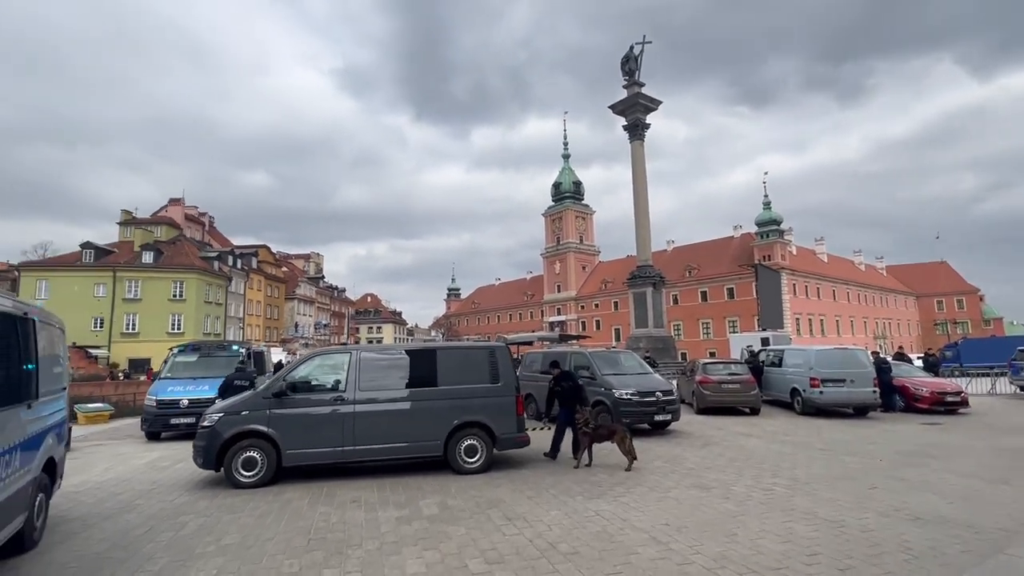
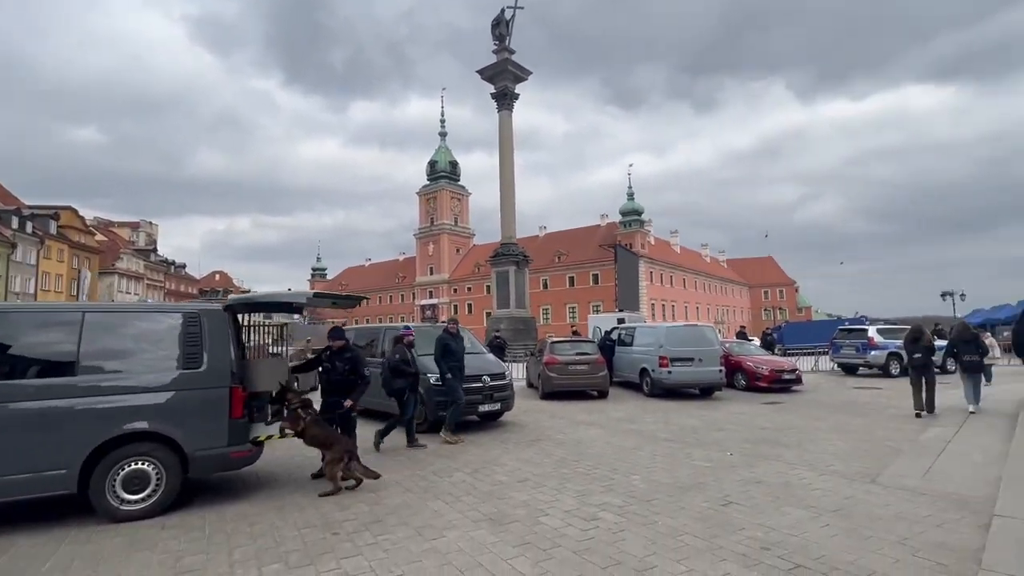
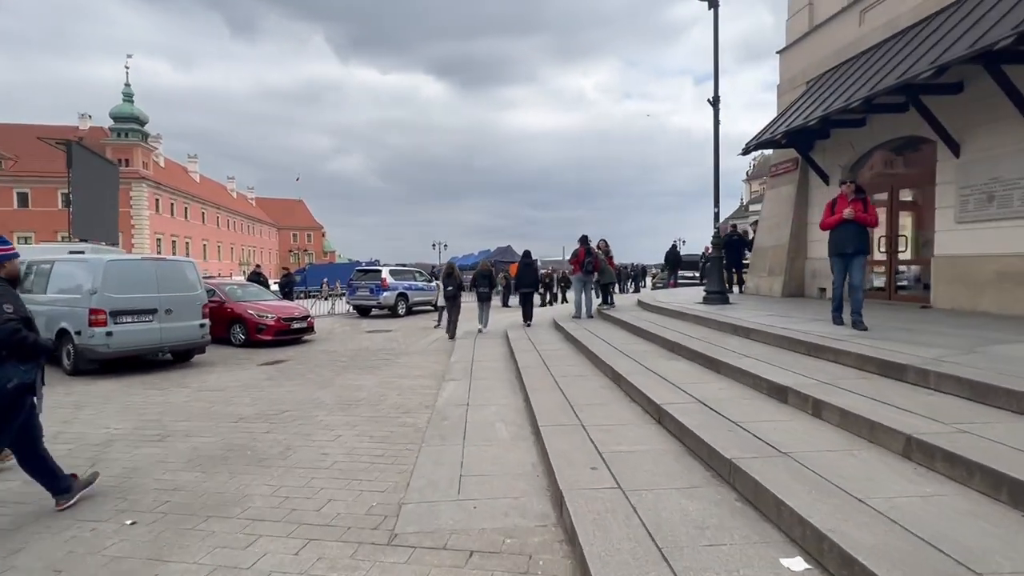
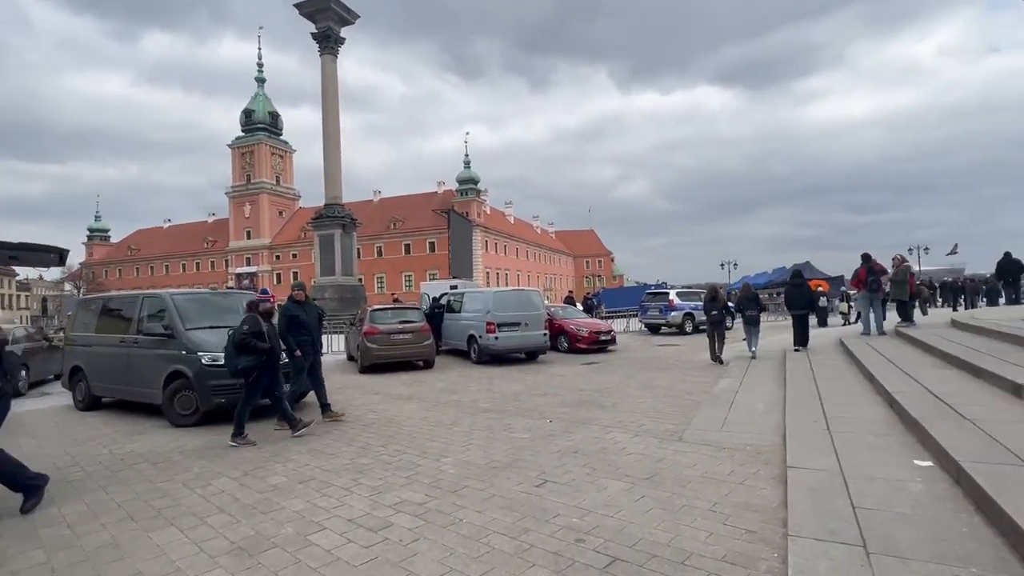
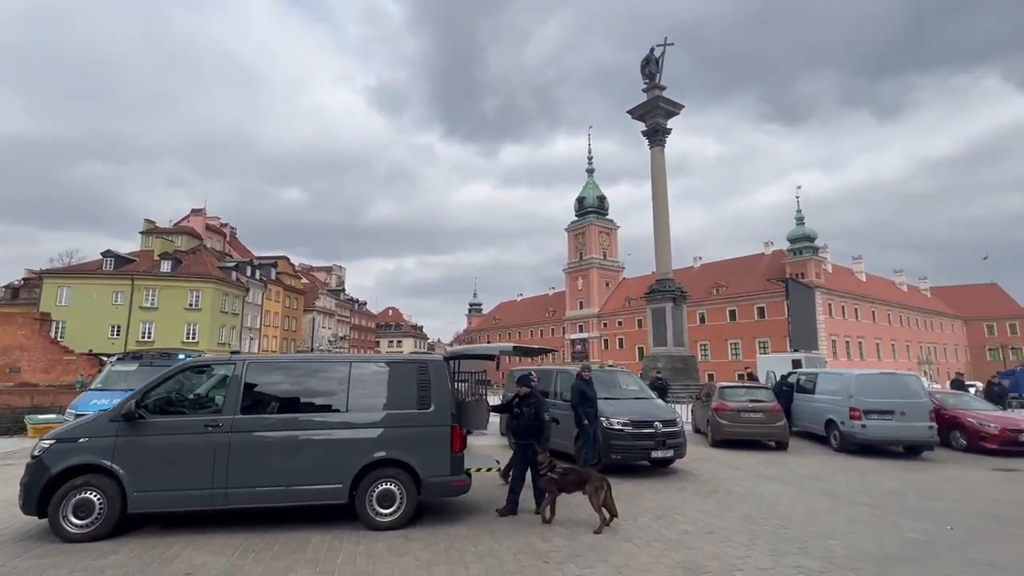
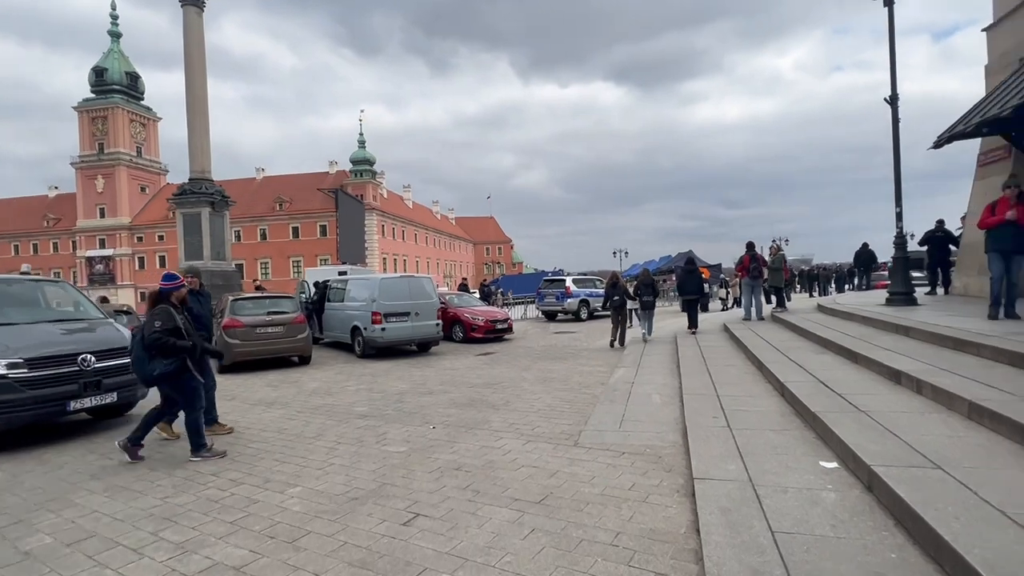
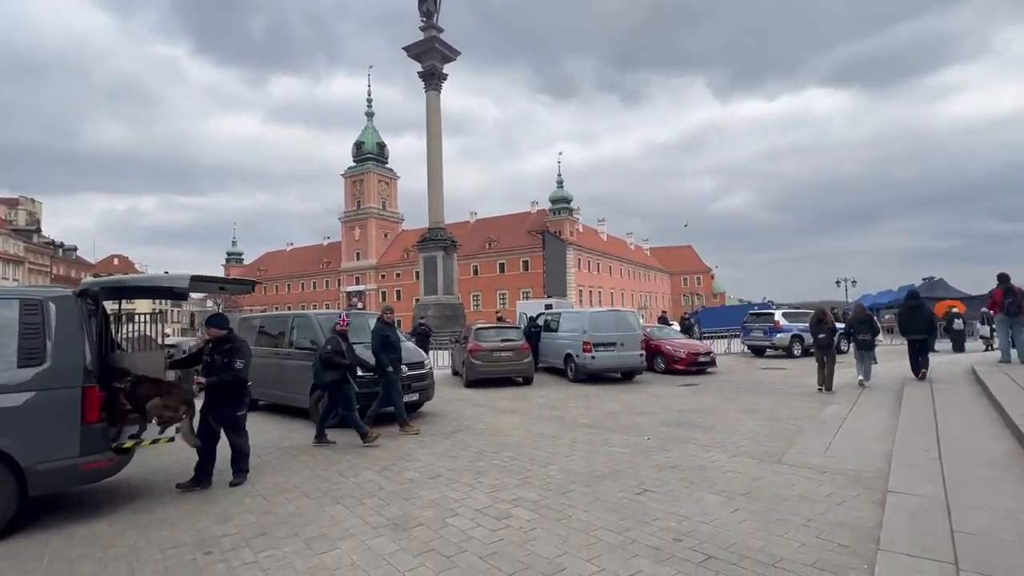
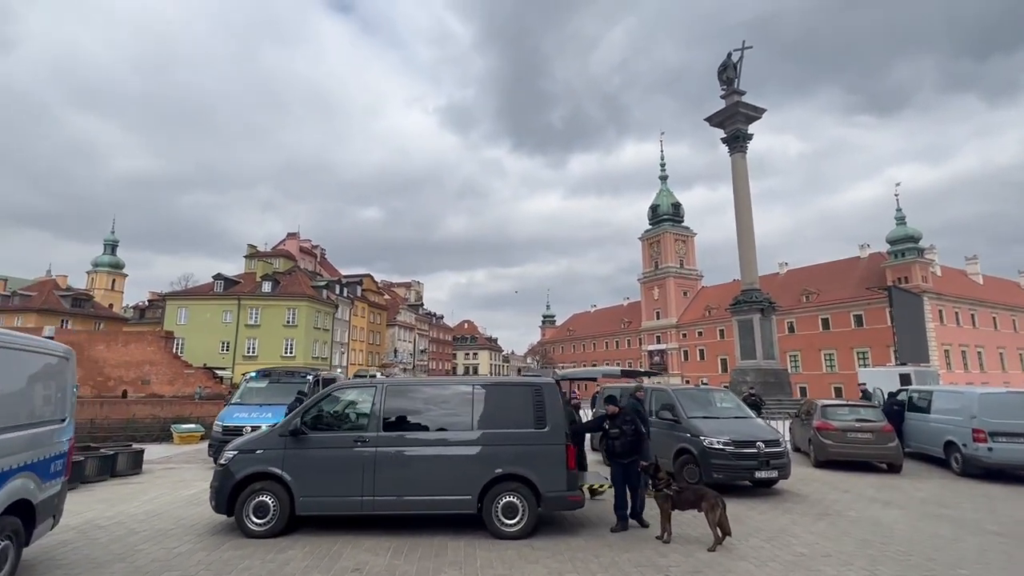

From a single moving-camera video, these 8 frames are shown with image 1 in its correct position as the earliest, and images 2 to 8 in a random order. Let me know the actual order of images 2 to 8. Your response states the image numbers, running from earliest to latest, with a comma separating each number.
8, 5, 2, 7, 4, 6, 3
